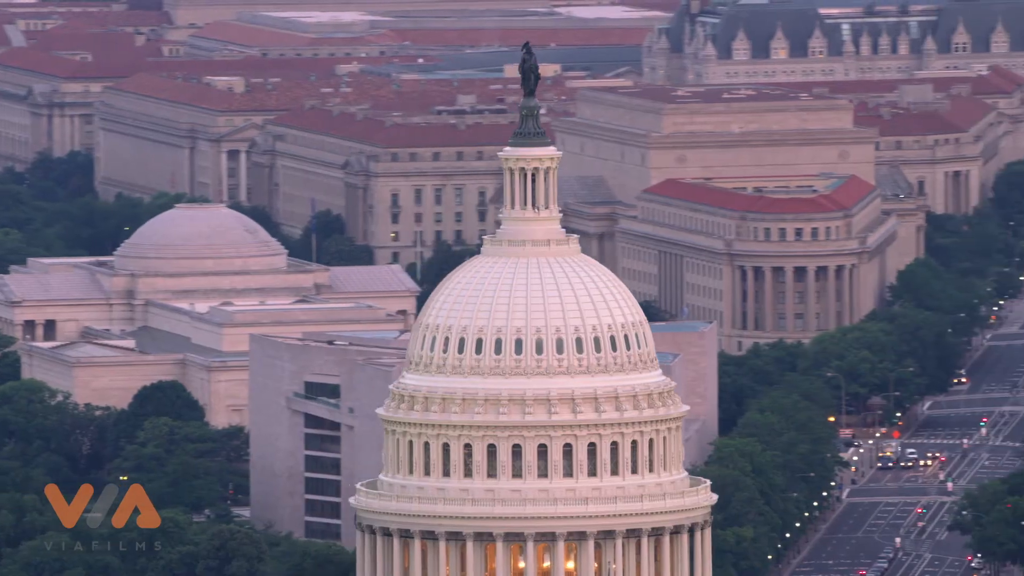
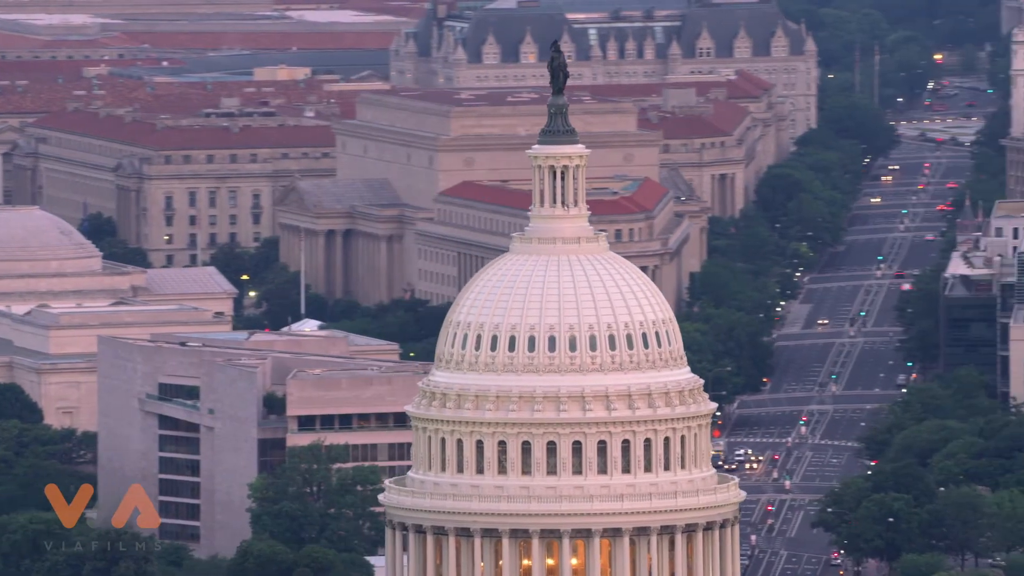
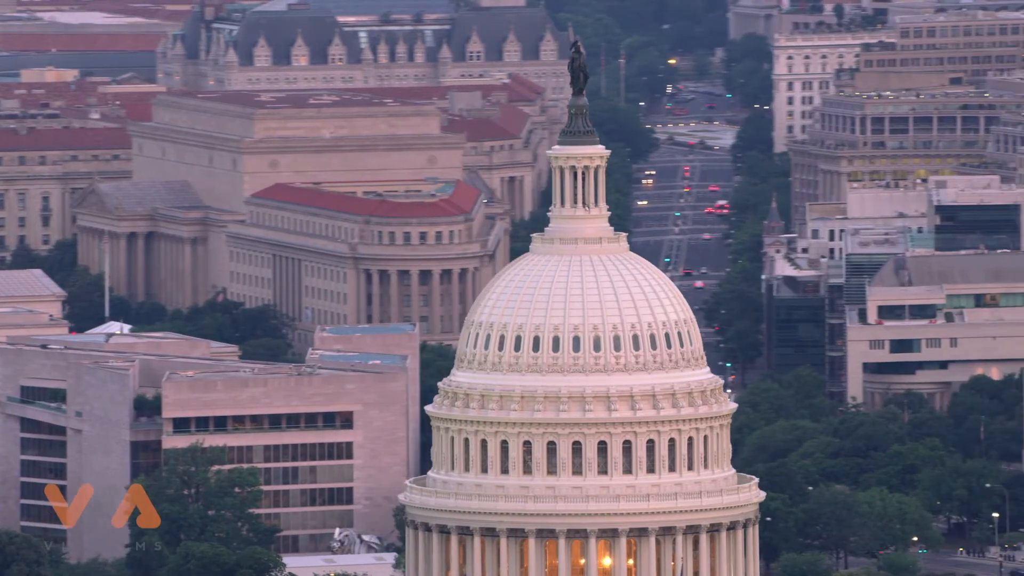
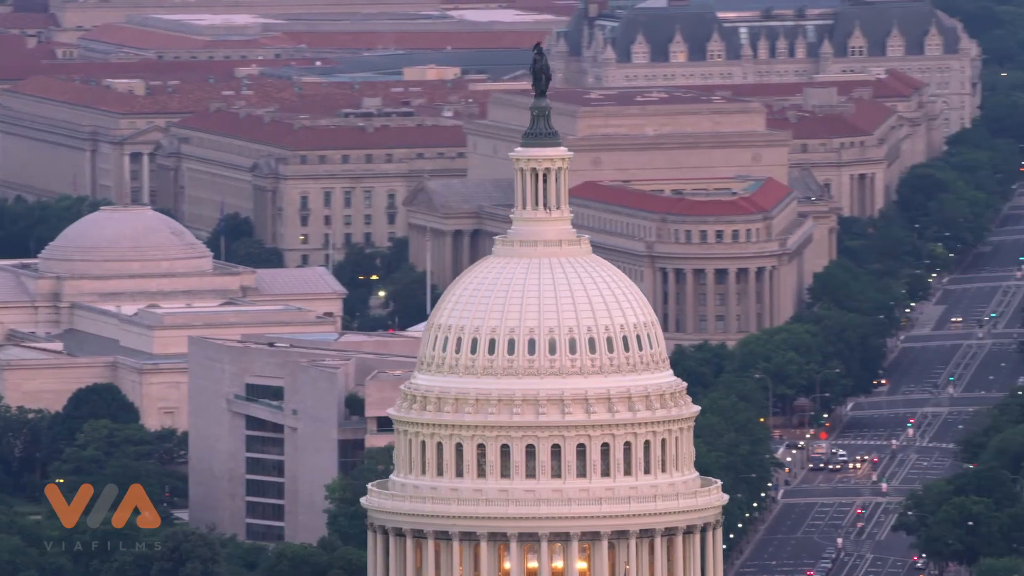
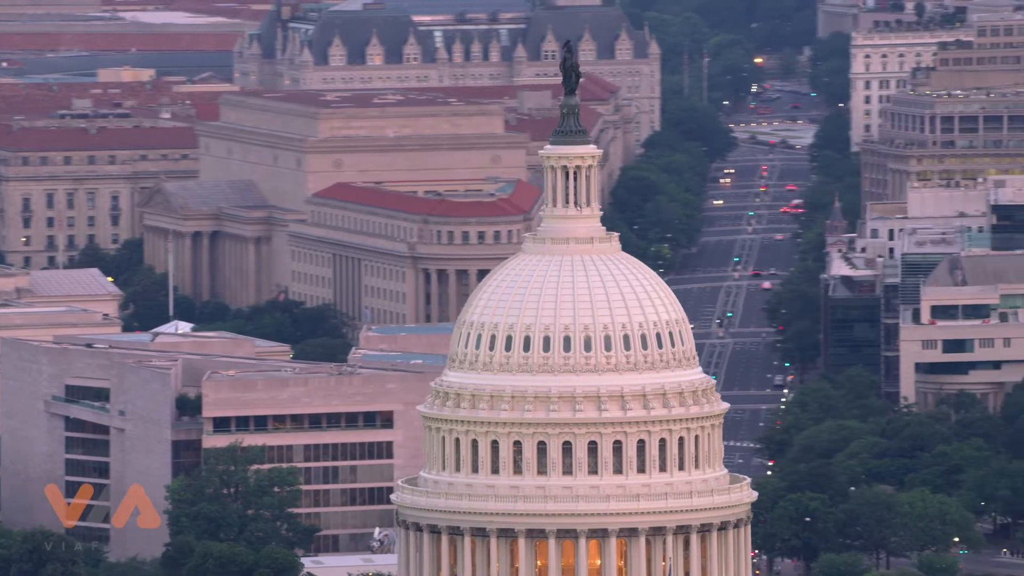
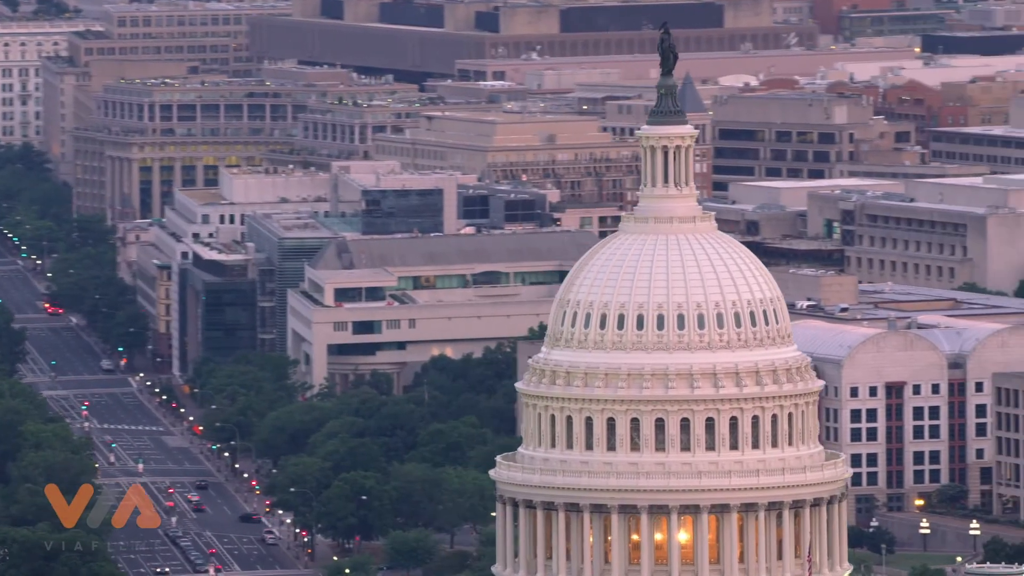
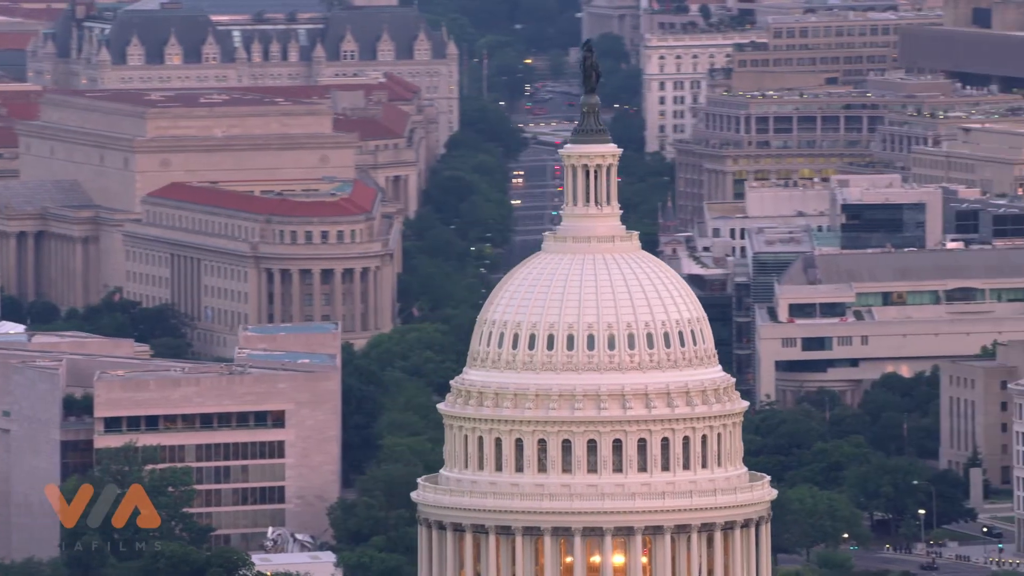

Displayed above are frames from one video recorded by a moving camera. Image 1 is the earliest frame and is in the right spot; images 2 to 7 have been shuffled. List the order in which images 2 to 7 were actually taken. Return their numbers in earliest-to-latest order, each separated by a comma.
4, 2, 5, 3, 7, 6
